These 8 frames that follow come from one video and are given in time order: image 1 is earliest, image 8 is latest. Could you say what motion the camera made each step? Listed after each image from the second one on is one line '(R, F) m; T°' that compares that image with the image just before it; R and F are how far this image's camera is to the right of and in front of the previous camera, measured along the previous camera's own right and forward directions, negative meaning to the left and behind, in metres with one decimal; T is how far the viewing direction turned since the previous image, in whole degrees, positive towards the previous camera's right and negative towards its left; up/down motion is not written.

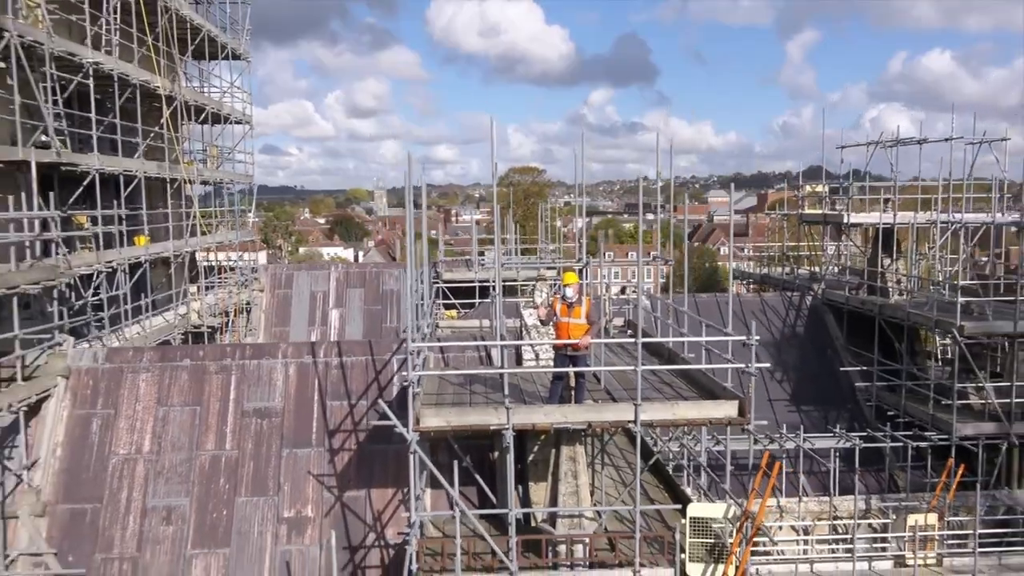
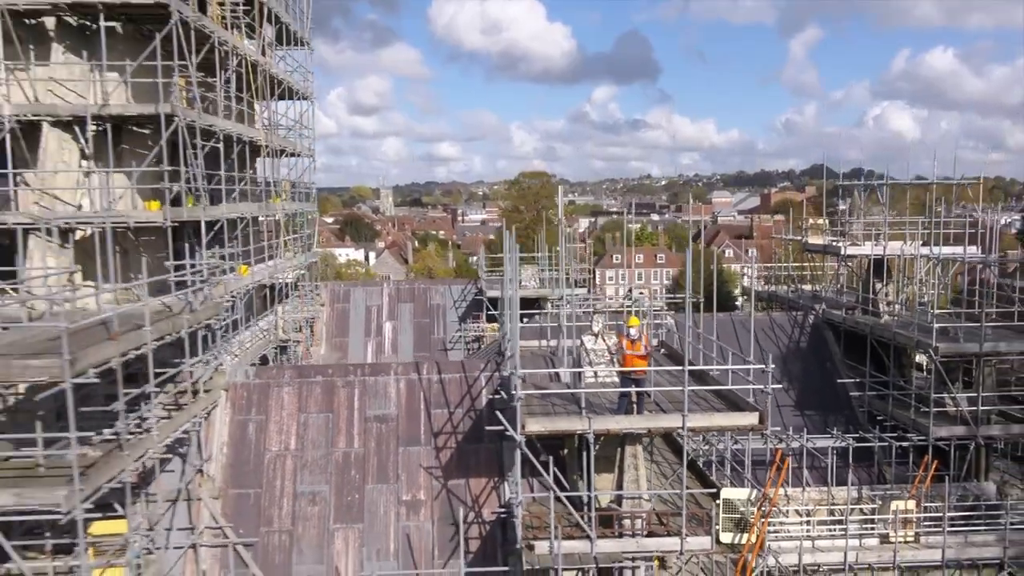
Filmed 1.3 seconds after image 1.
(-0.7, -2.0) m; 0°
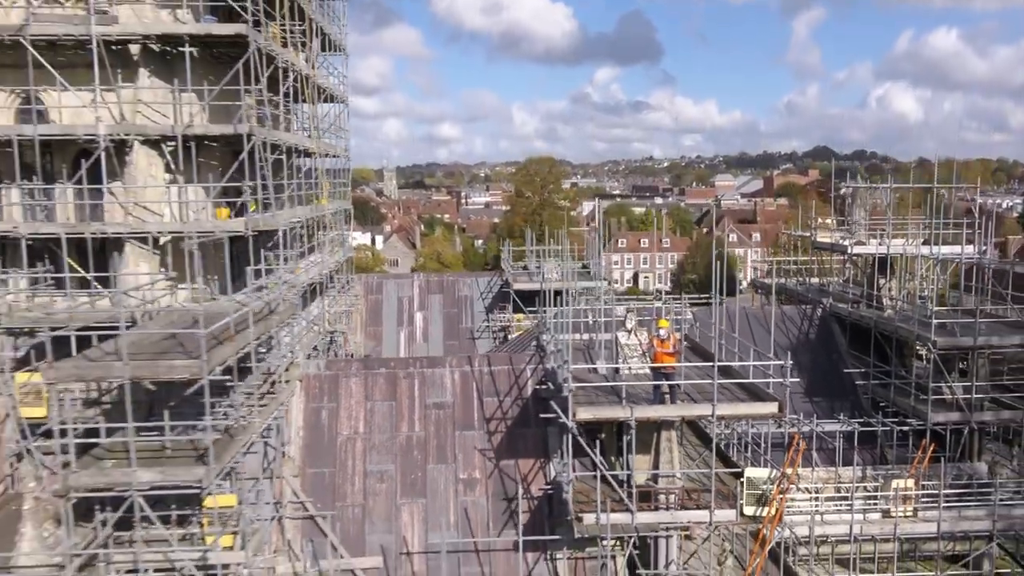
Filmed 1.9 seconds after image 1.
(-0.5, -1.1) m; 0°
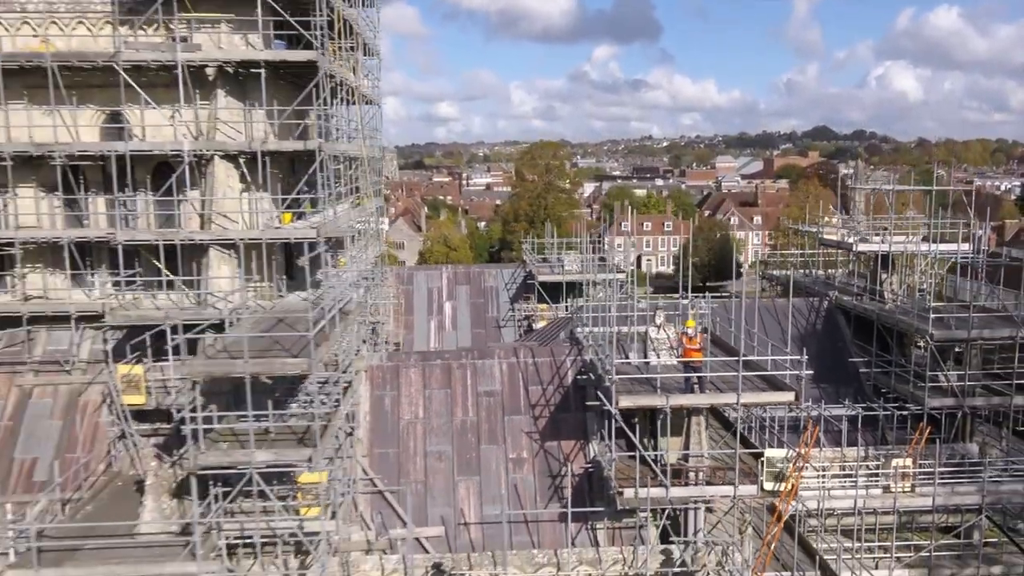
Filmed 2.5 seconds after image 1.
(-0.6, -1.2) m; 0°
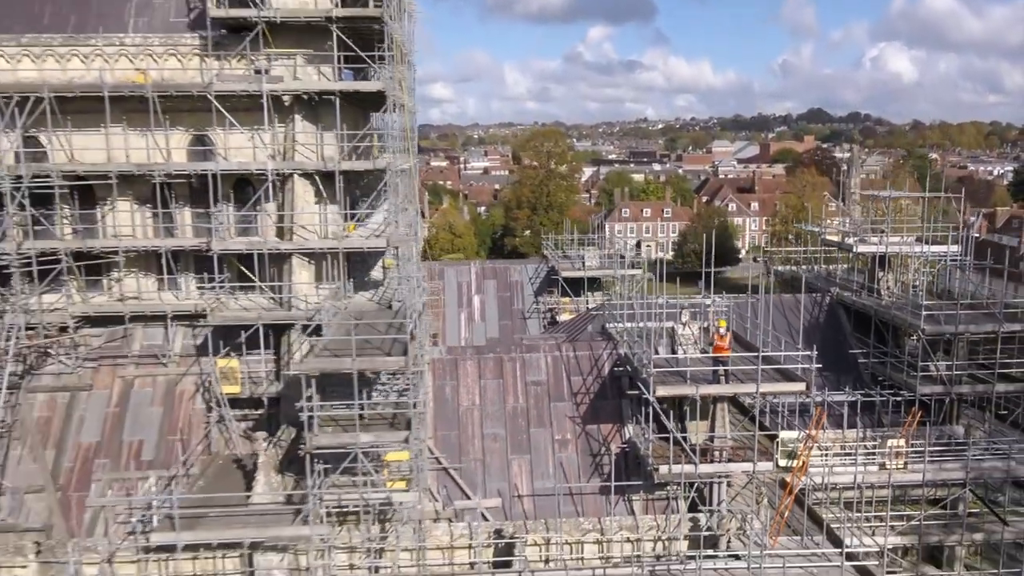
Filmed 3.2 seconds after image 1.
(-0.8, -1.7) m; 0°
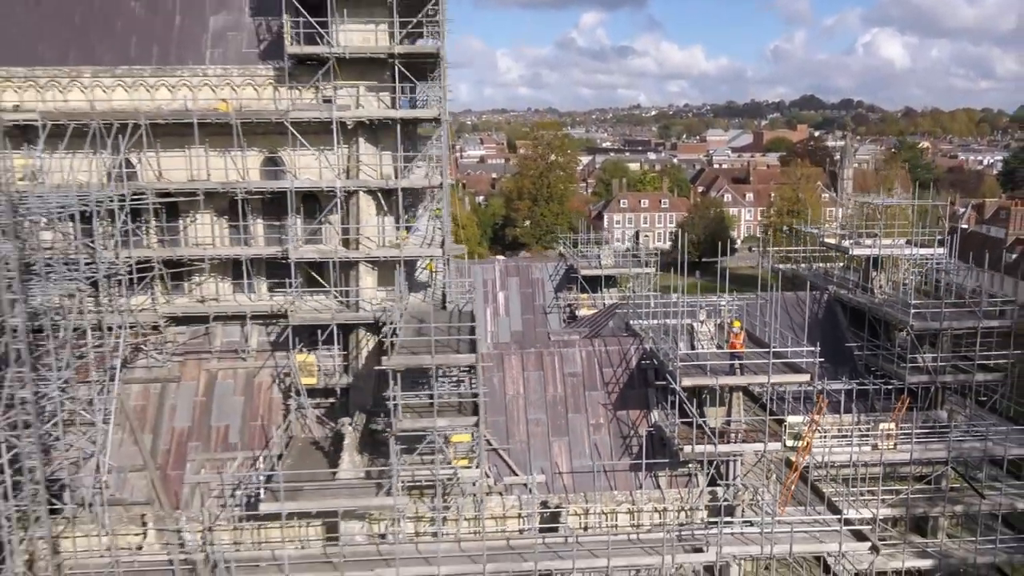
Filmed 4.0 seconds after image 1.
(-0.8, -1.9) m; 0°
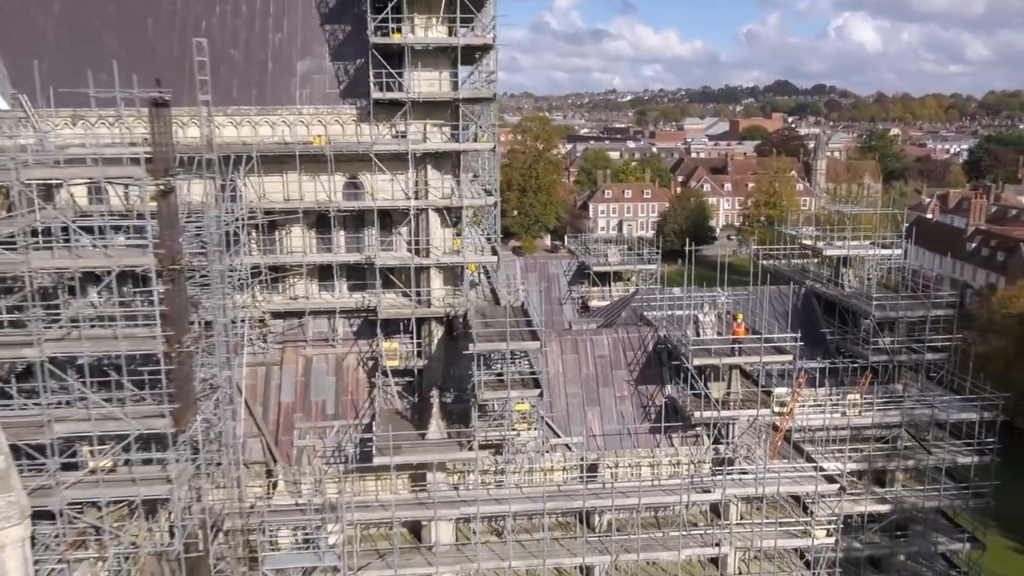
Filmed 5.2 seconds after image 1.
(-1.4, -3.6) m; +2°
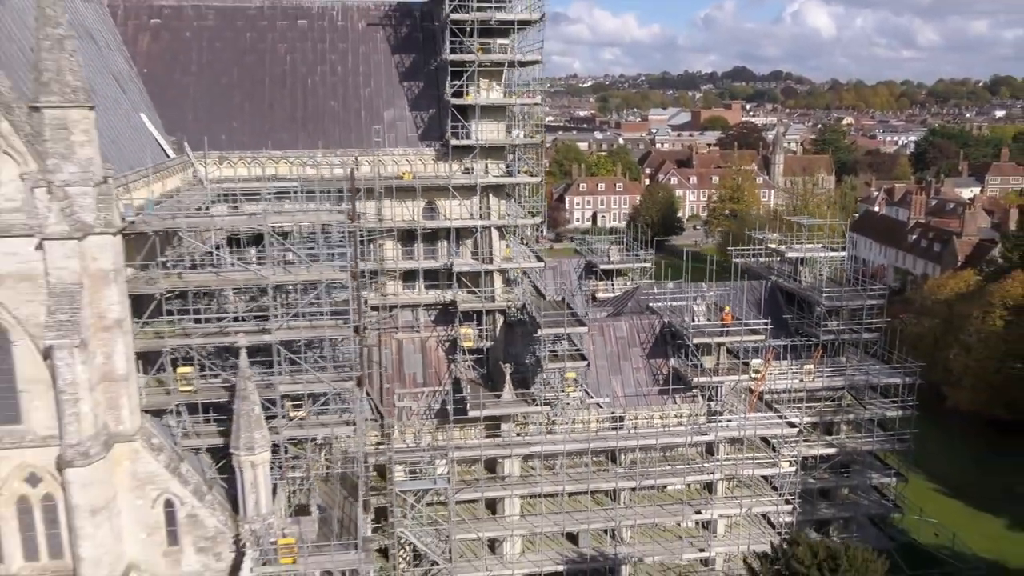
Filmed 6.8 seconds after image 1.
(-2.3, -6.0) m; +3°
